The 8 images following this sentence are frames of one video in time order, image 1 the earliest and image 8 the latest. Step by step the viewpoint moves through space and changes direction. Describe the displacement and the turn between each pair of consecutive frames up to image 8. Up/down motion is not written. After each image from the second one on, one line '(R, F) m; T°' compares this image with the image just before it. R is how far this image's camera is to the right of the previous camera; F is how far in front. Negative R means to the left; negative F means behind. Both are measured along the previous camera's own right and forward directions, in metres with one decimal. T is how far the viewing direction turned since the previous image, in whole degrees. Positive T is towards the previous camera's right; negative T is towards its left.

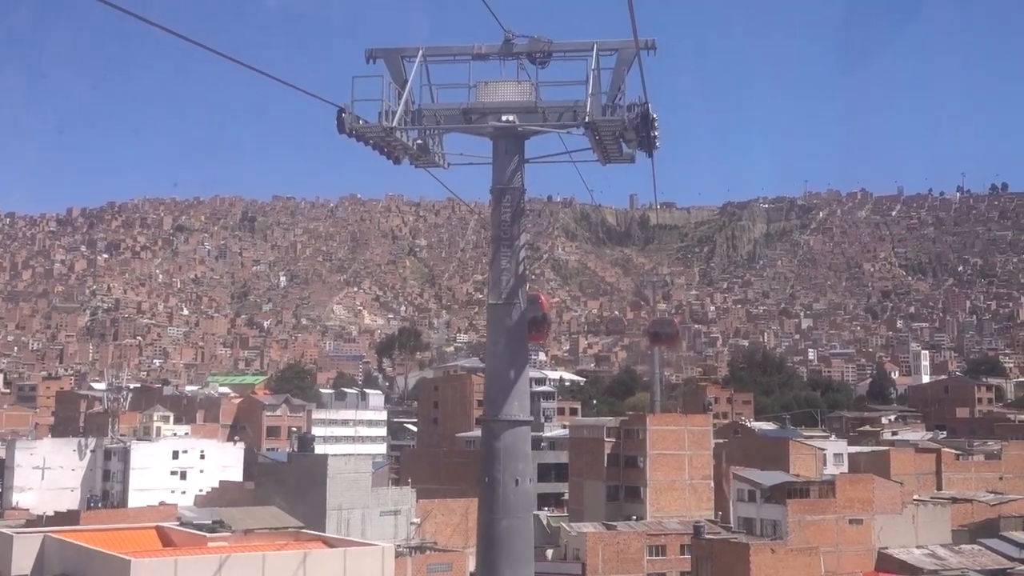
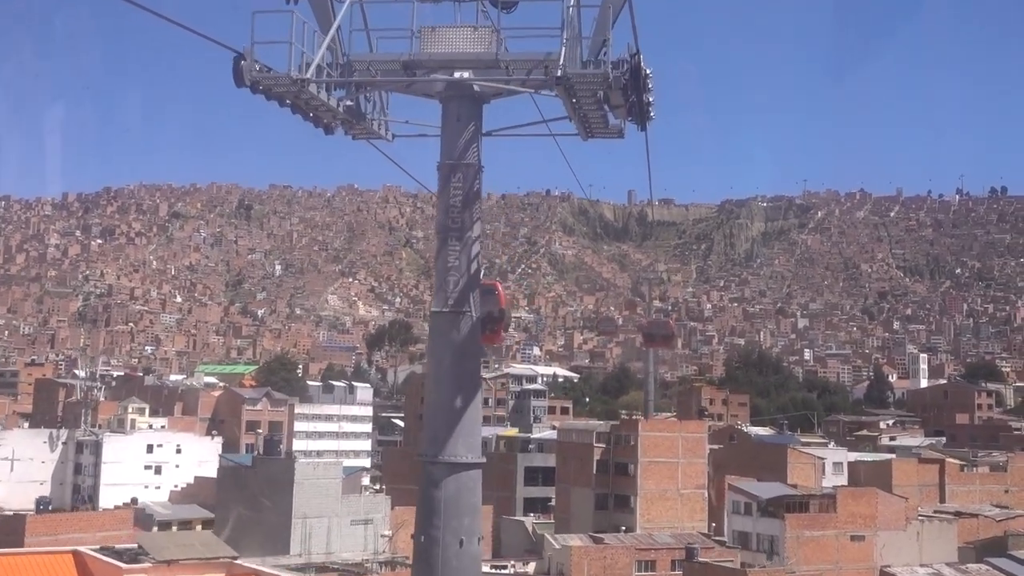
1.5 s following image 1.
(+0.1, +0.8) m; 0°
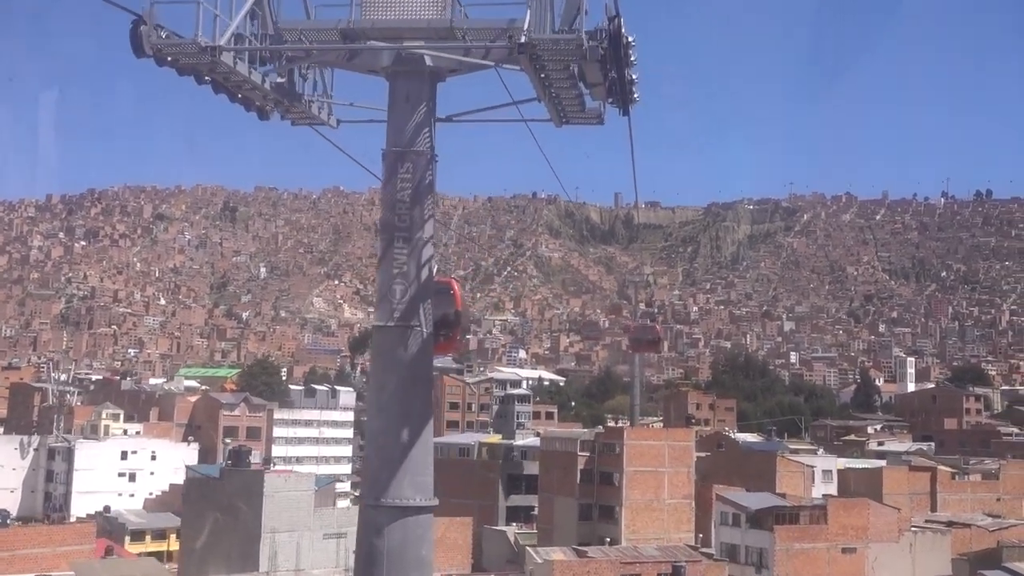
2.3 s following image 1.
(+0.1, +0.5) m; +1°
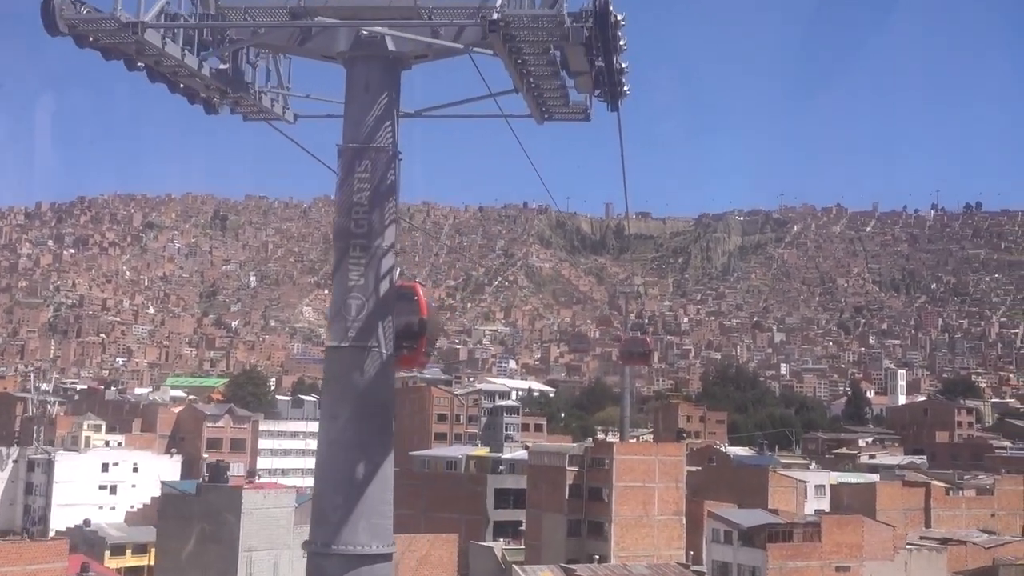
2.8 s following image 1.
(0.0, +0.3) m; 0°
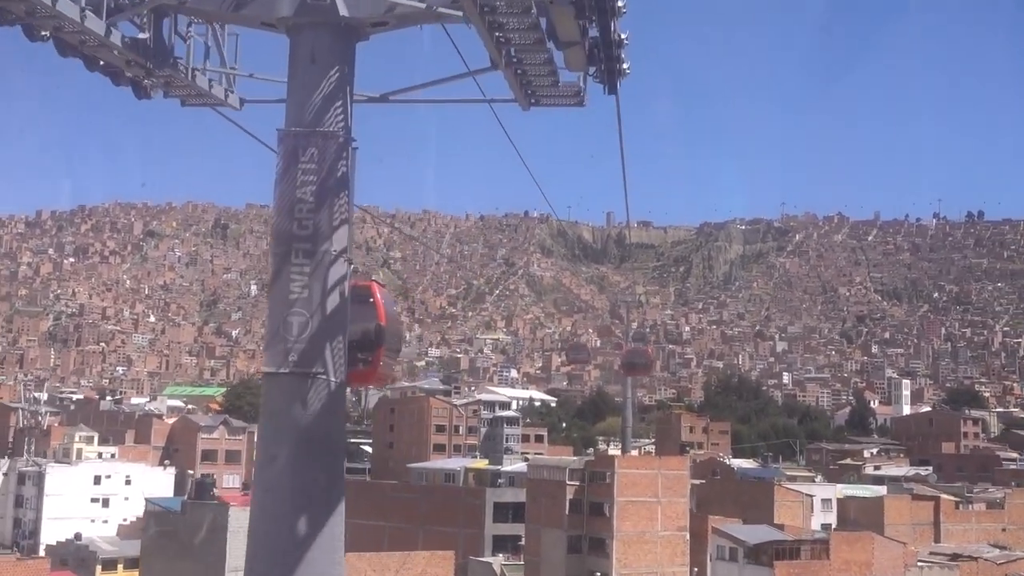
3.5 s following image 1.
(0.0, +0.4) m; 0°
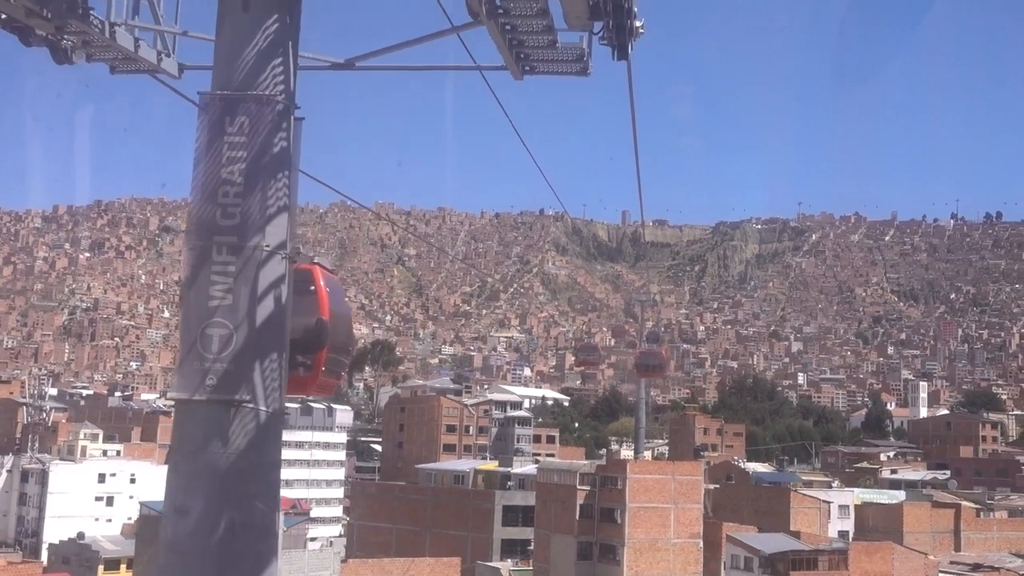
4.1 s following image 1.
(+0.1, +0.4) m; -1°
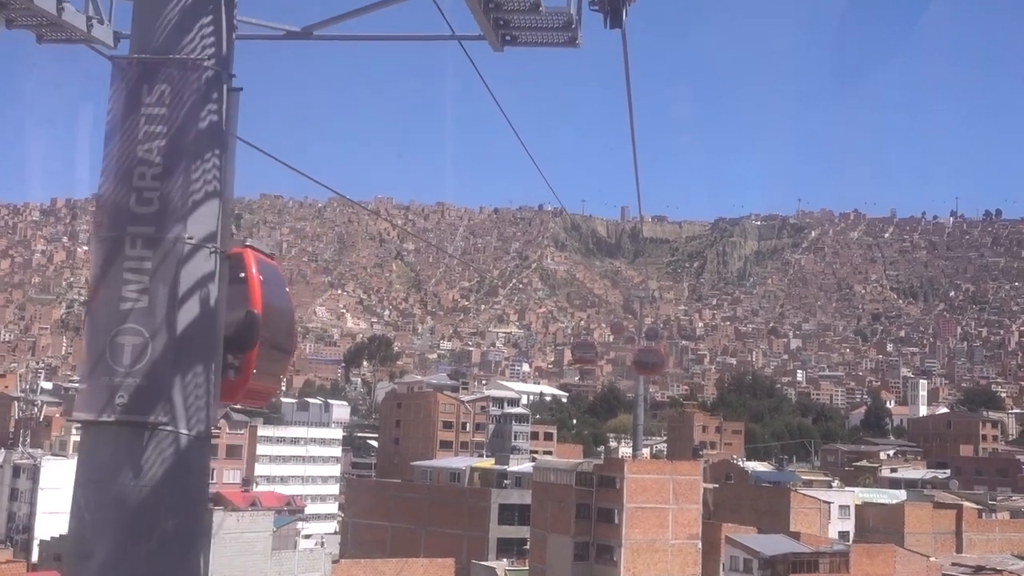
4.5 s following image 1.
(0.0, +0.2) m; 0°
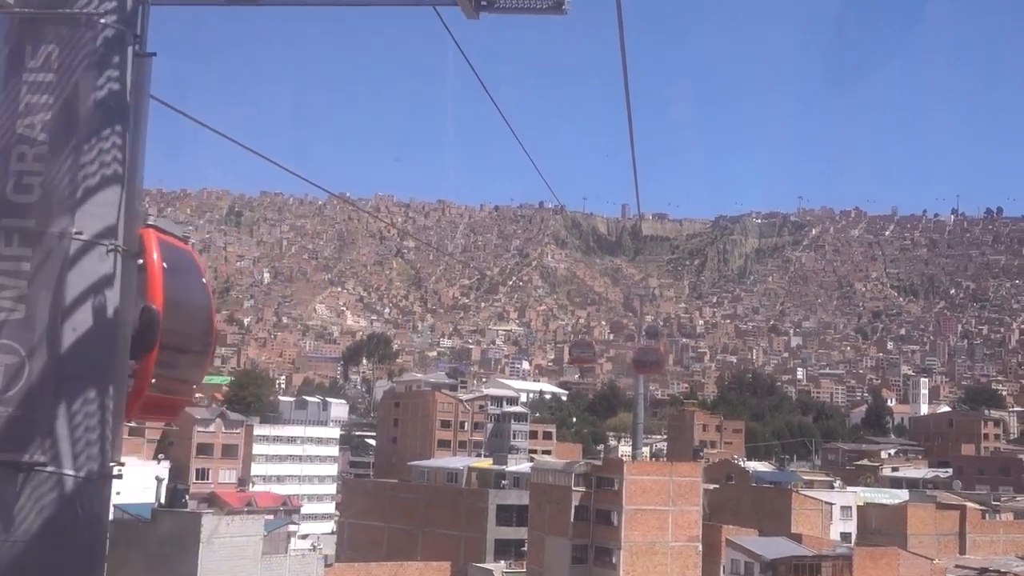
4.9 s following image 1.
(0.0, +0.2) m; 0°
